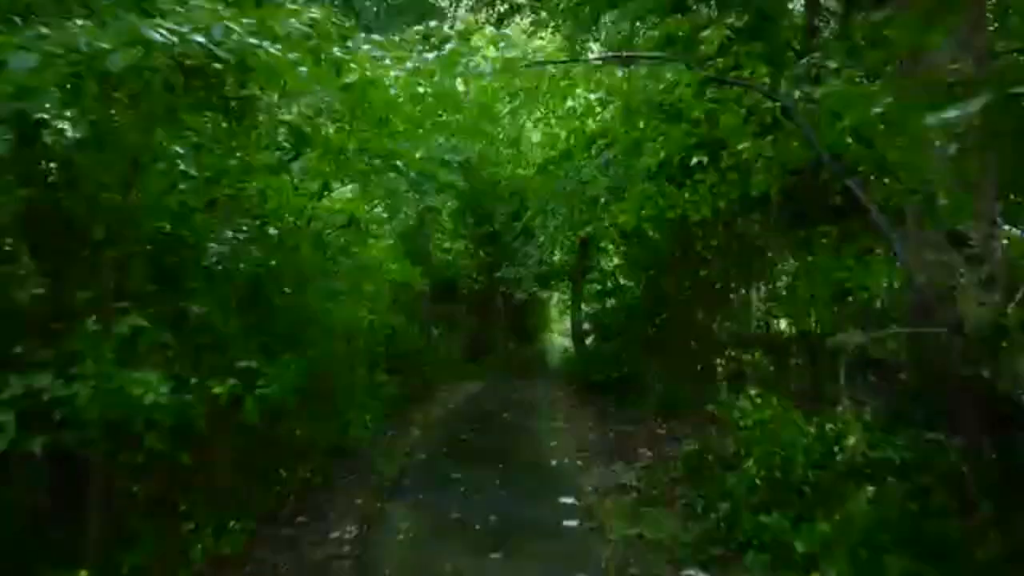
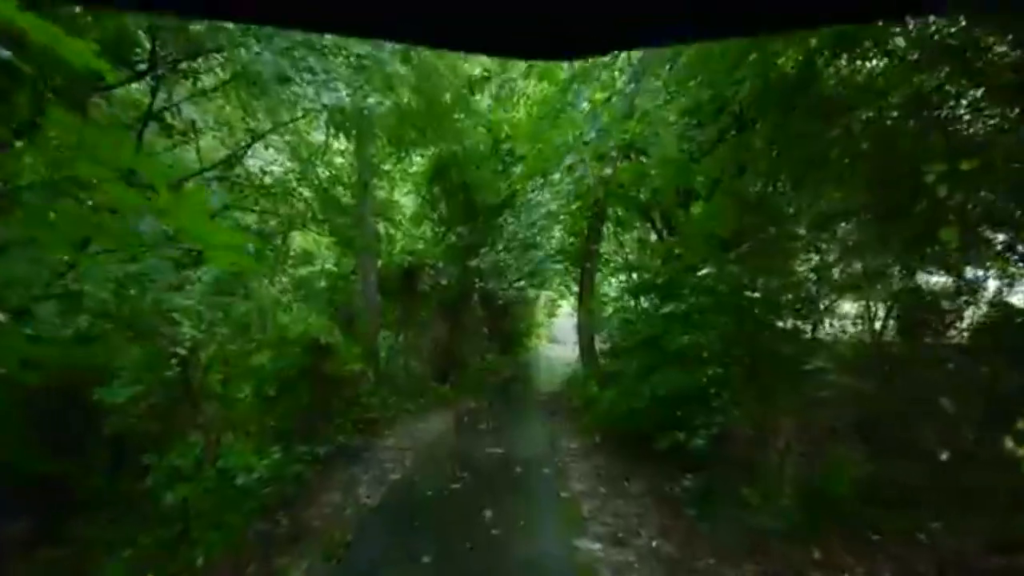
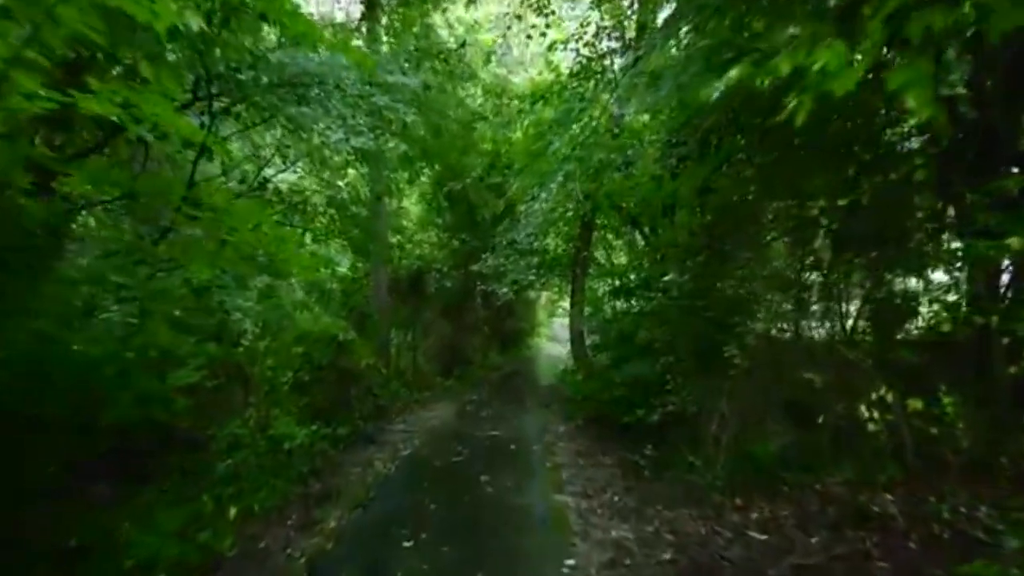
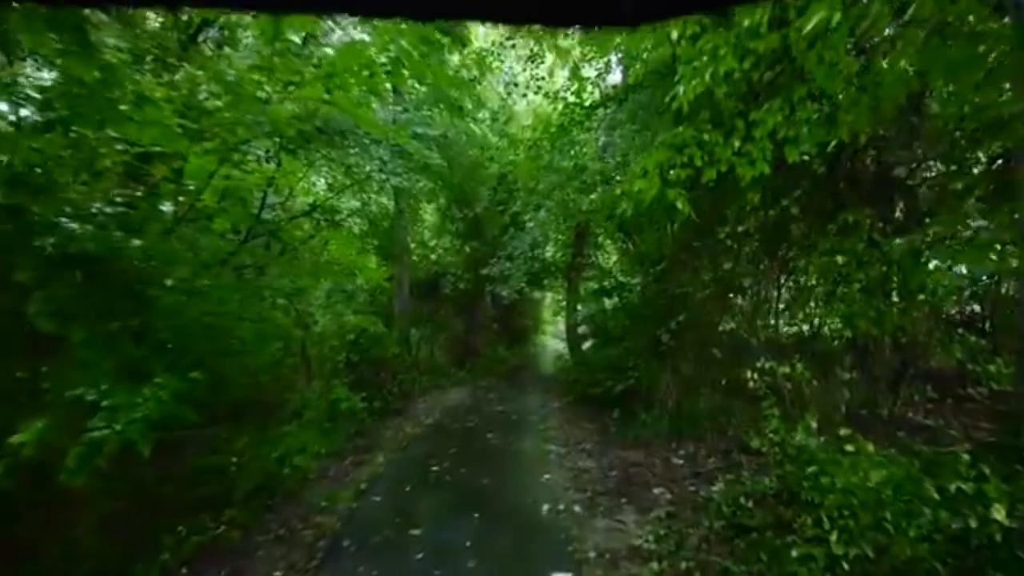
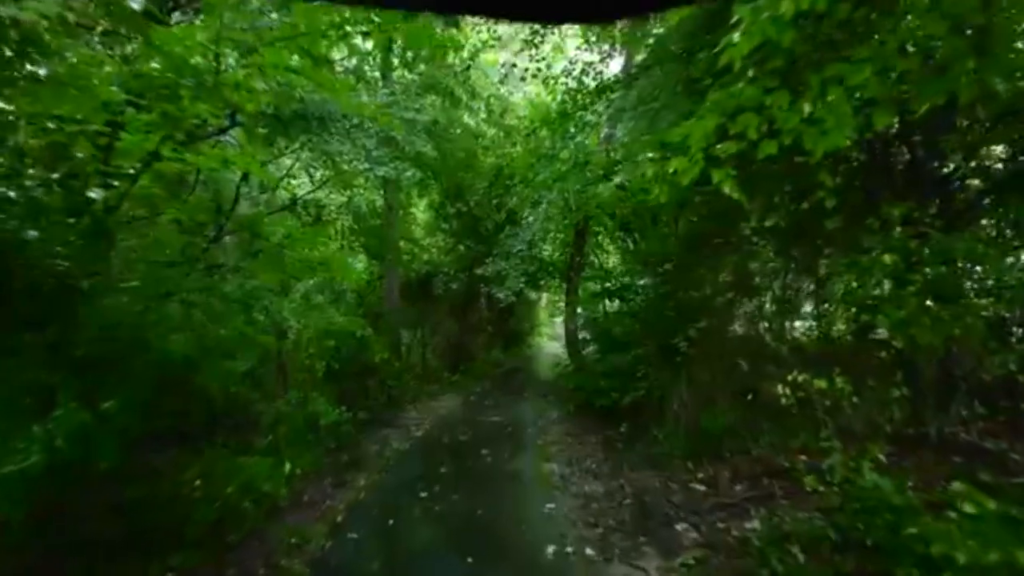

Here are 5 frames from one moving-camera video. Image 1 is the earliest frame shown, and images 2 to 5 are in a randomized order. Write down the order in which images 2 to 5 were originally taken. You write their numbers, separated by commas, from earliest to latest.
4, 5, 3, 2
